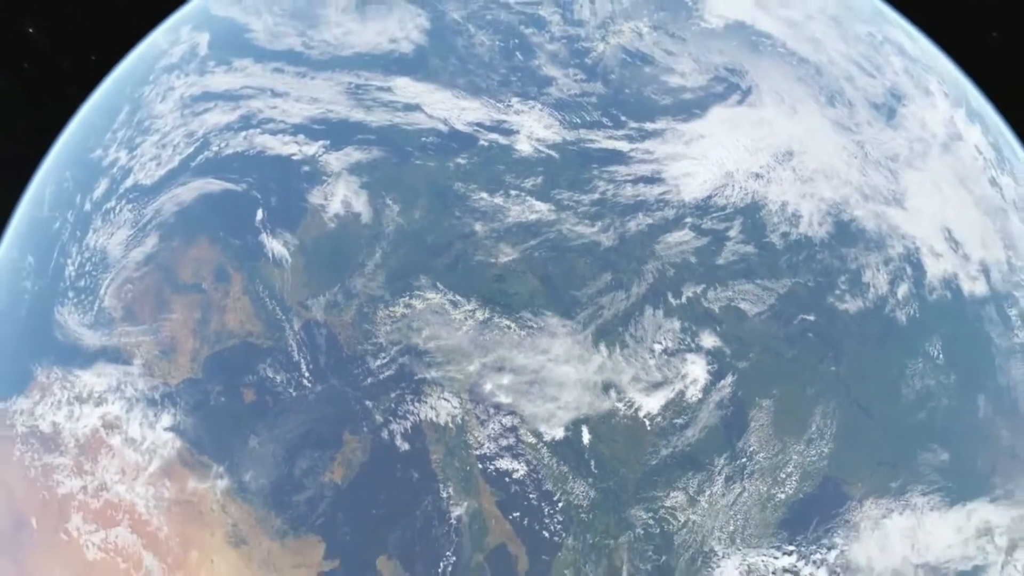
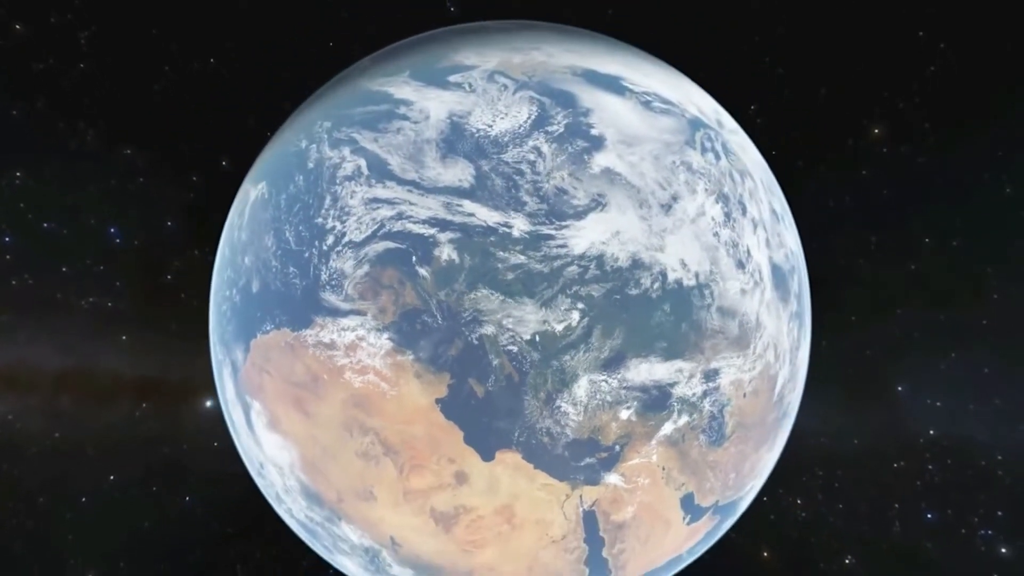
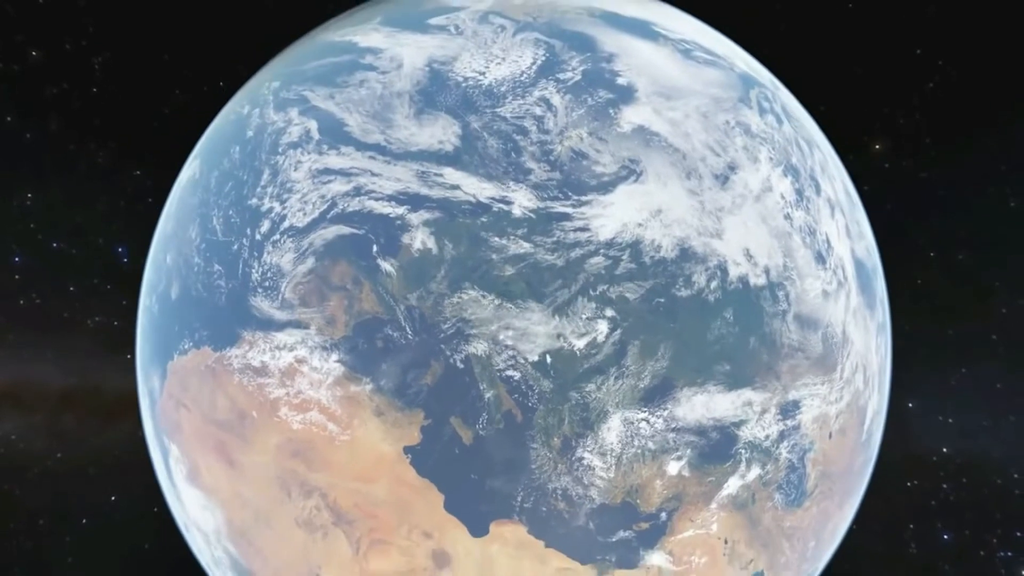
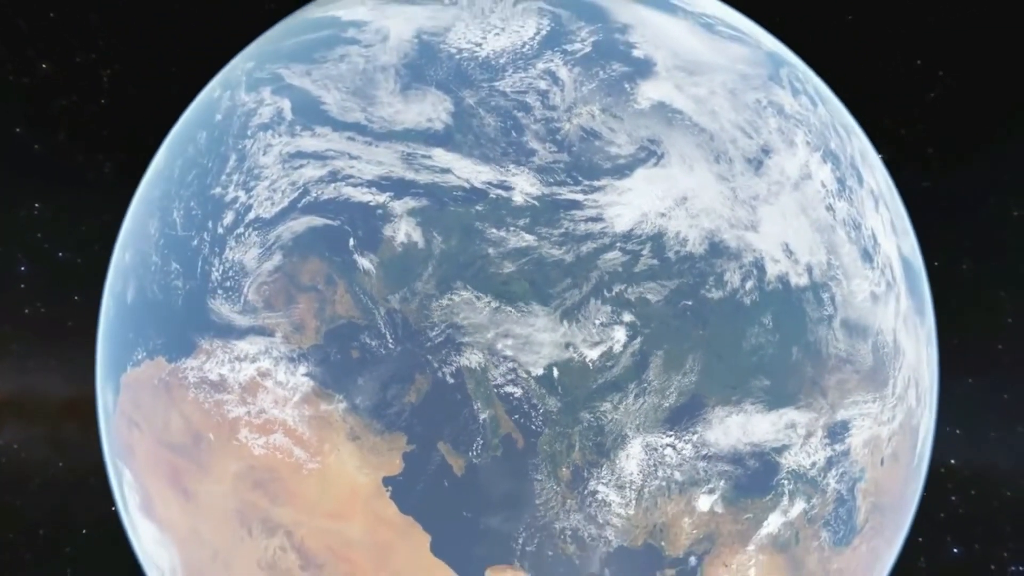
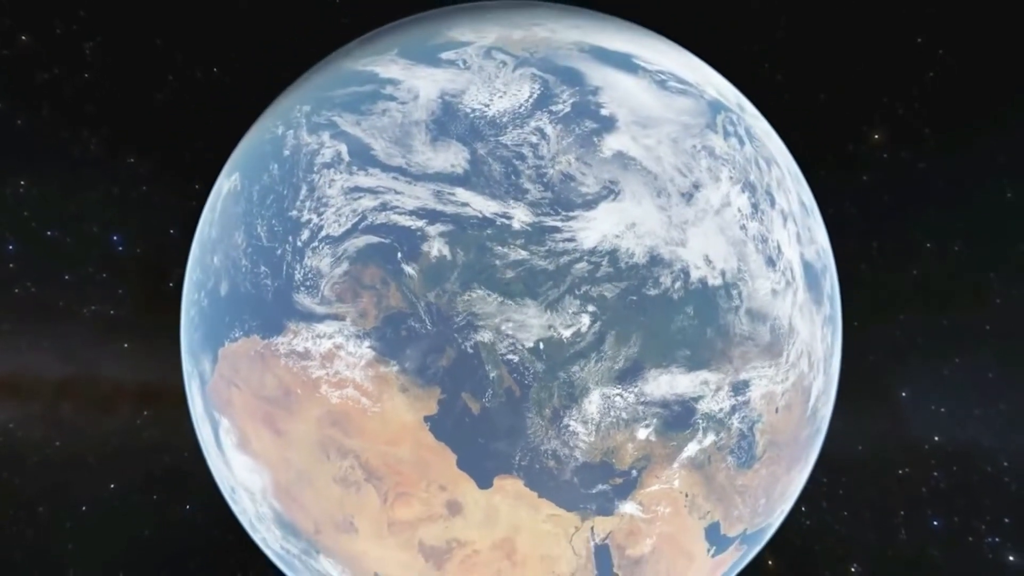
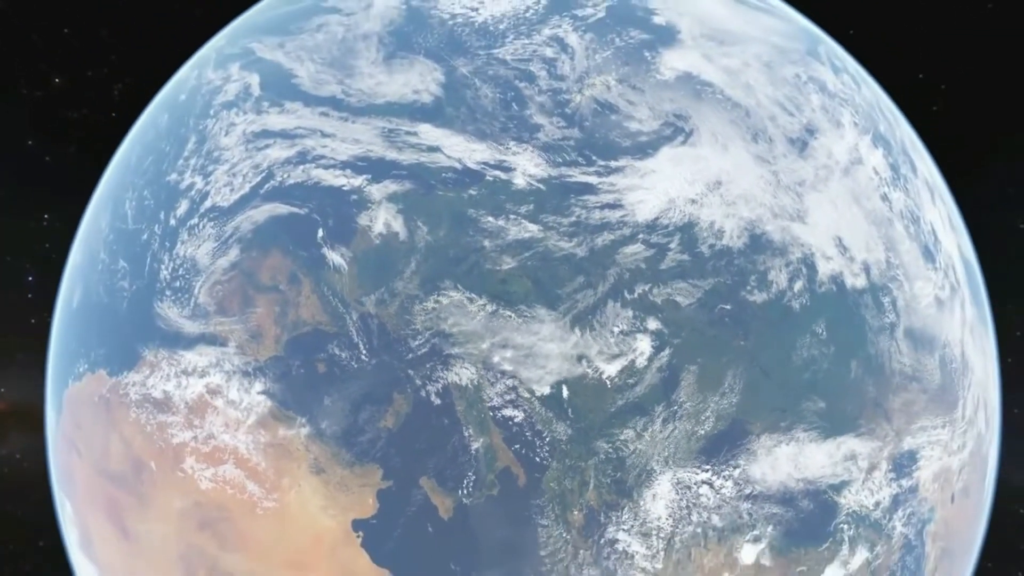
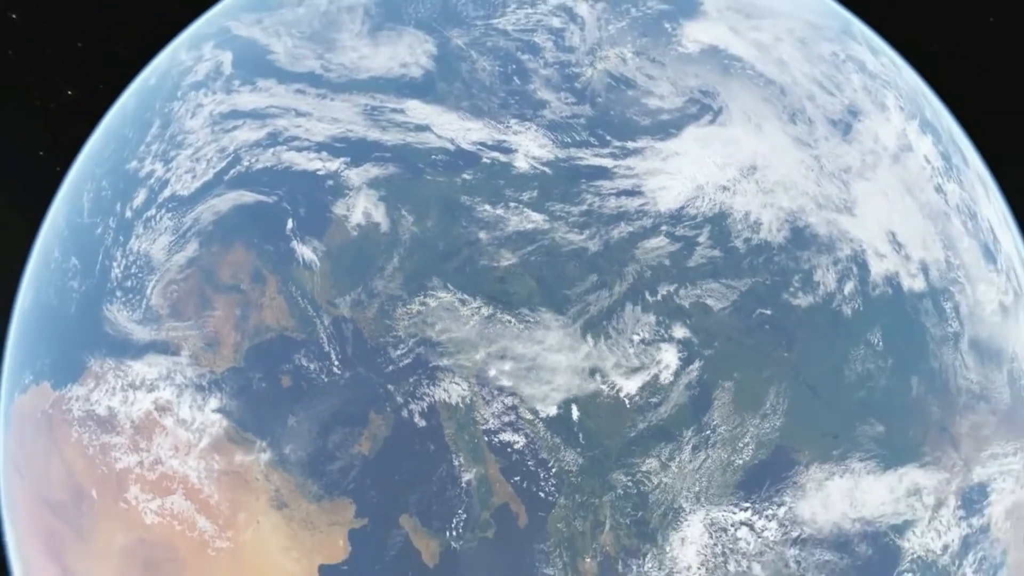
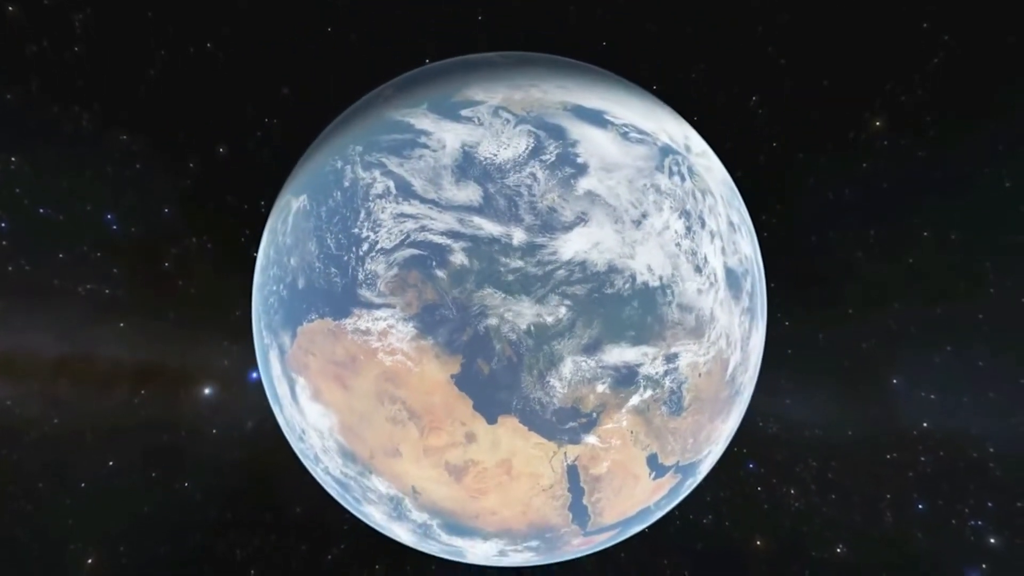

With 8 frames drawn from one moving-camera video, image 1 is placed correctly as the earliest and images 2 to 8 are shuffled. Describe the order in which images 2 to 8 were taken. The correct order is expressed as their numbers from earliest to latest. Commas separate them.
7, 6, 4, 3, 5, 2, 8
